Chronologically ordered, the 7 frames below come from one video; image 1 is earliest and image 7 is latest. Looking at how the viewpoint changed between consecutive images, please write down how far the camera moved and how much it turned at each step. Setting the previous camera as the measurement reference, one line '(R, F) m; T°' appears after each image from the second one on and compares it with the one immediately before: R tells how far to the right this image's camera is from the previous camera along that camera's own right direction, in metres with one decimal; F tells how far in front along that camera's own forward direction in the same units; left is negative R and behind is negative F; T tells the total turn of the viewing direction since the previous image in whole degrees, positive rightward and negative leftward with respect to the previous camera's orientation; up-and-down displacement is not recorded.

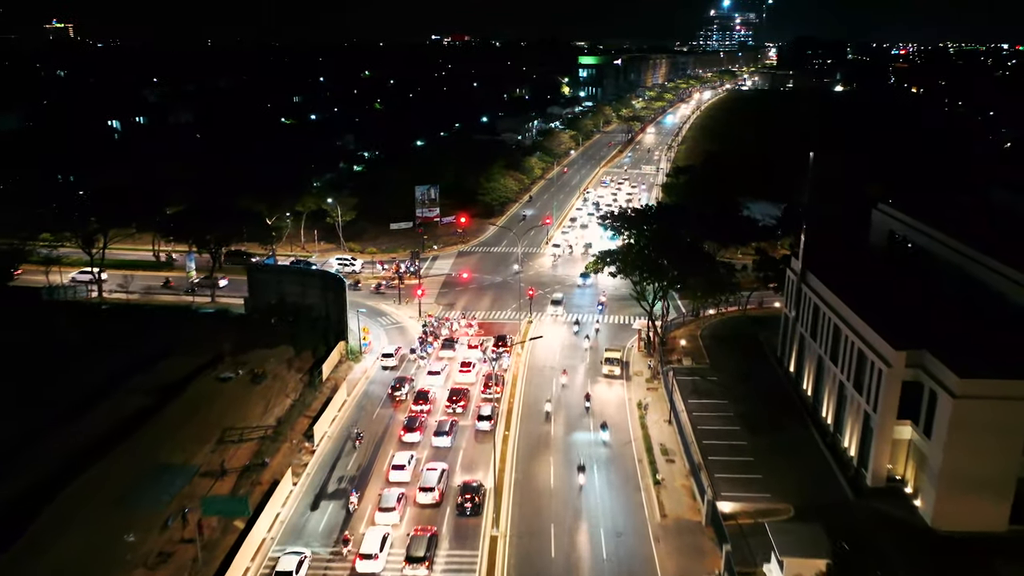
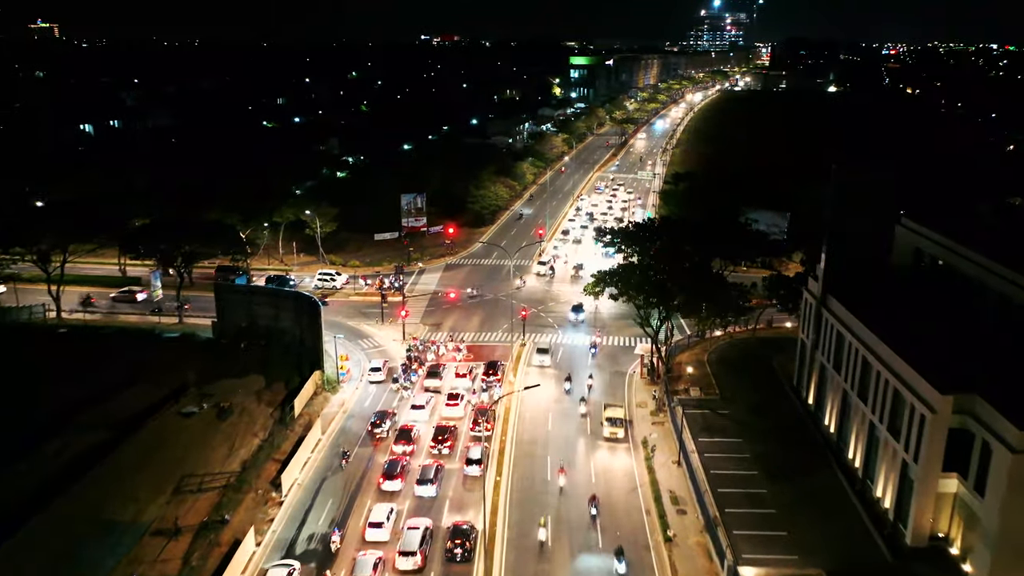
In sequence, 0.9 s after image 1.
(0.0, +4.6) m; +1°
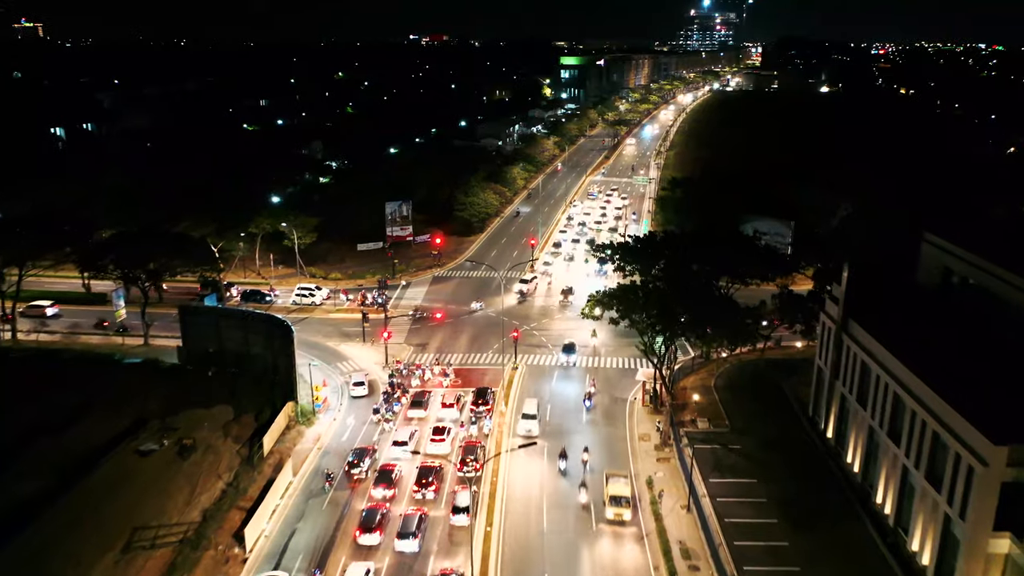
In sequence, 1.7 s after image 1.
(0.0, +4.1) m; +1°
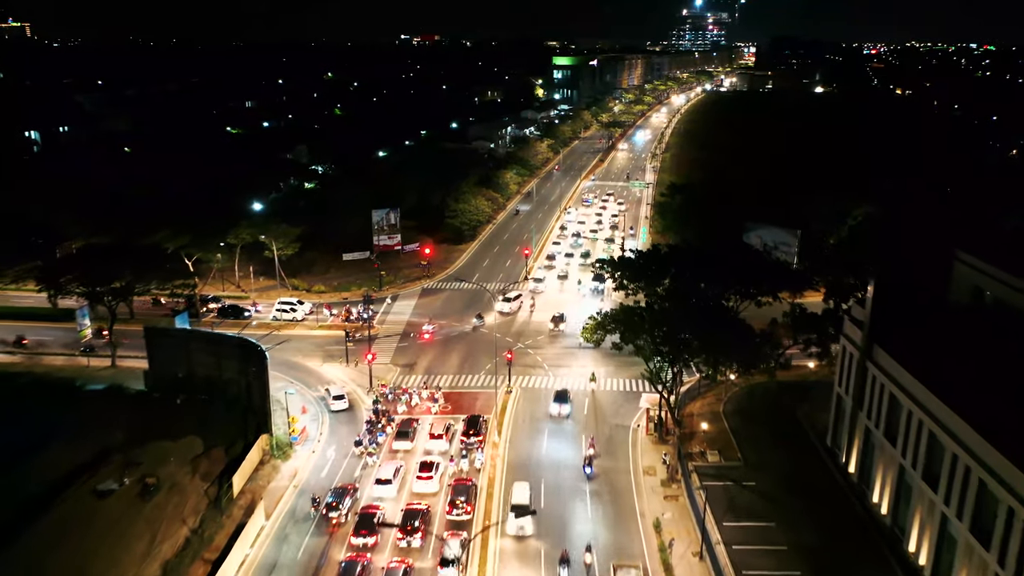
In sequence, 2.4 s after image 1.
(-0.1, +3.6) m; +1°
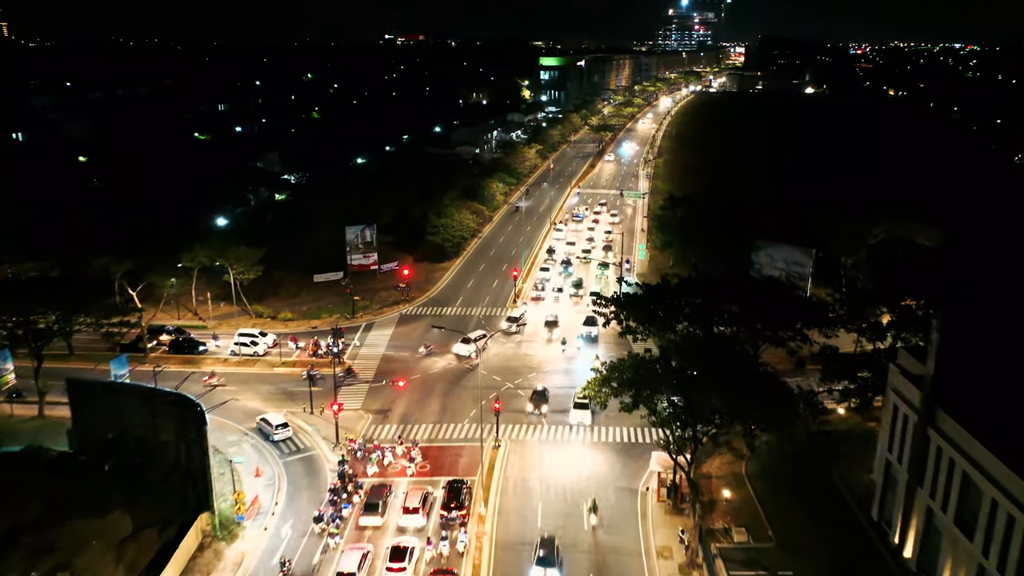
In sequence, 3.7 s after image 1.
(-0.1, +6.6) m; +1°
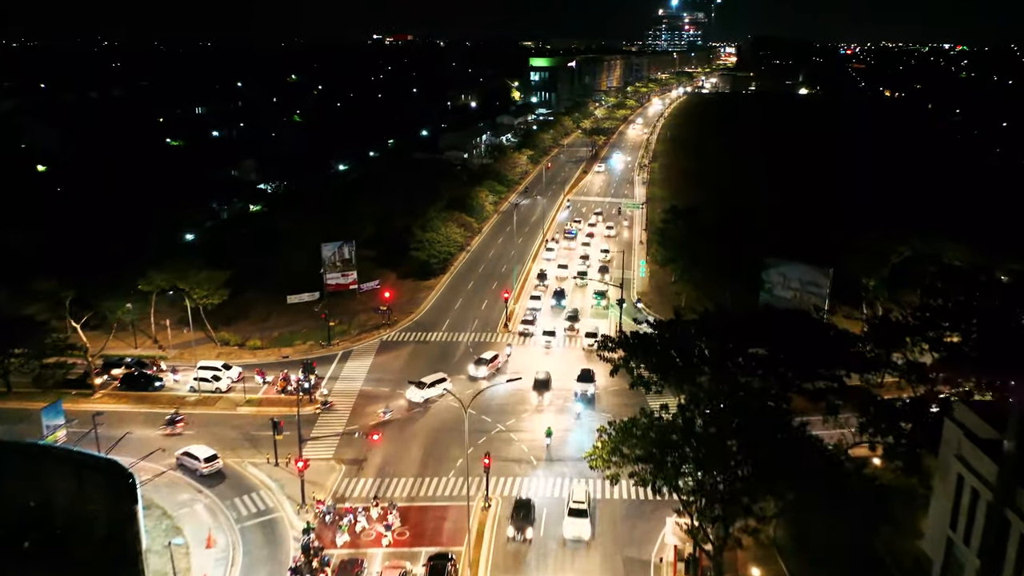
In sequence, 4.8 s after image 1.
(0.0, +5.5) m; +1°
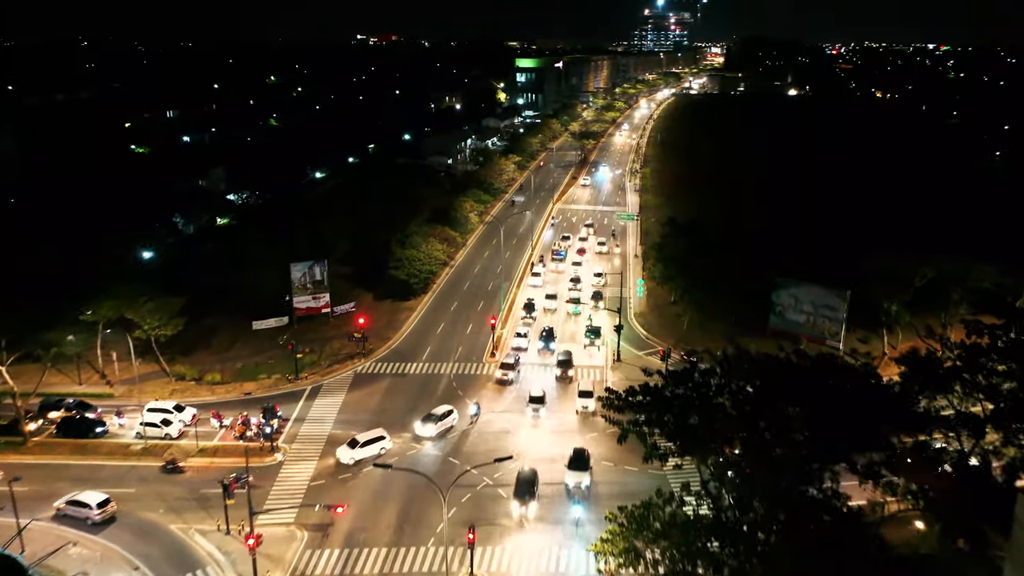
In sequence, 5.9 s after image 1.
(0.0, +5.5) m; +1°
